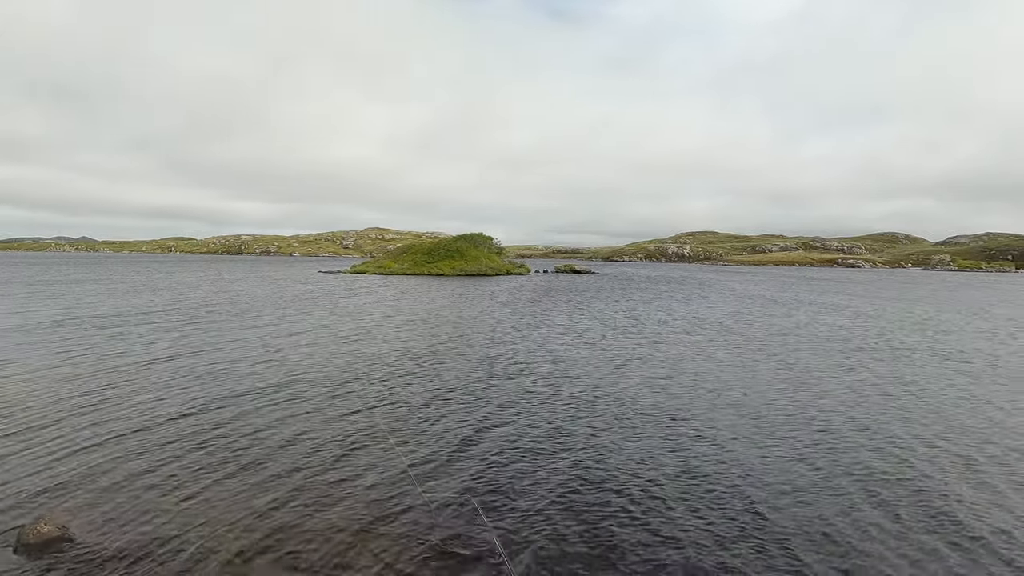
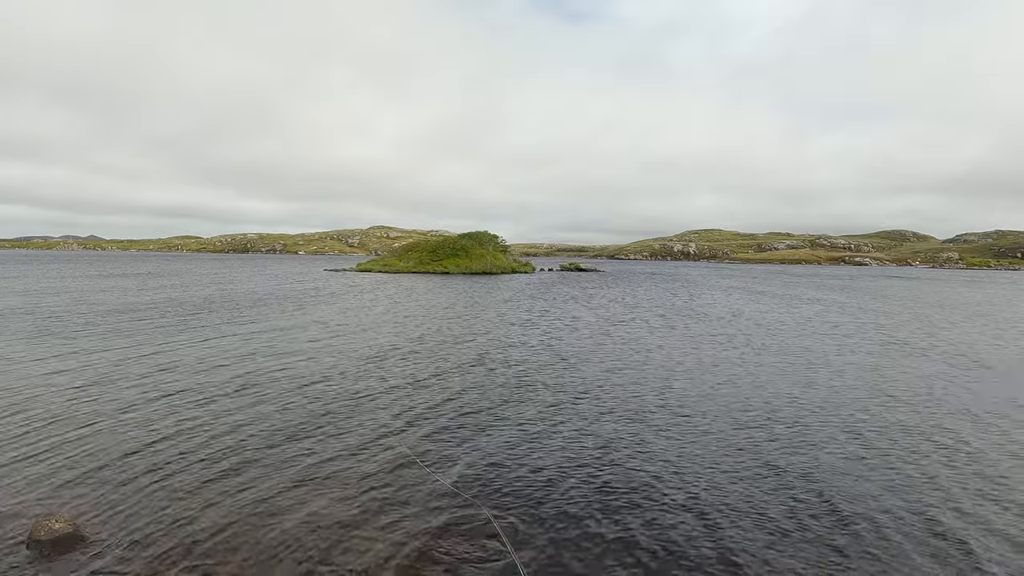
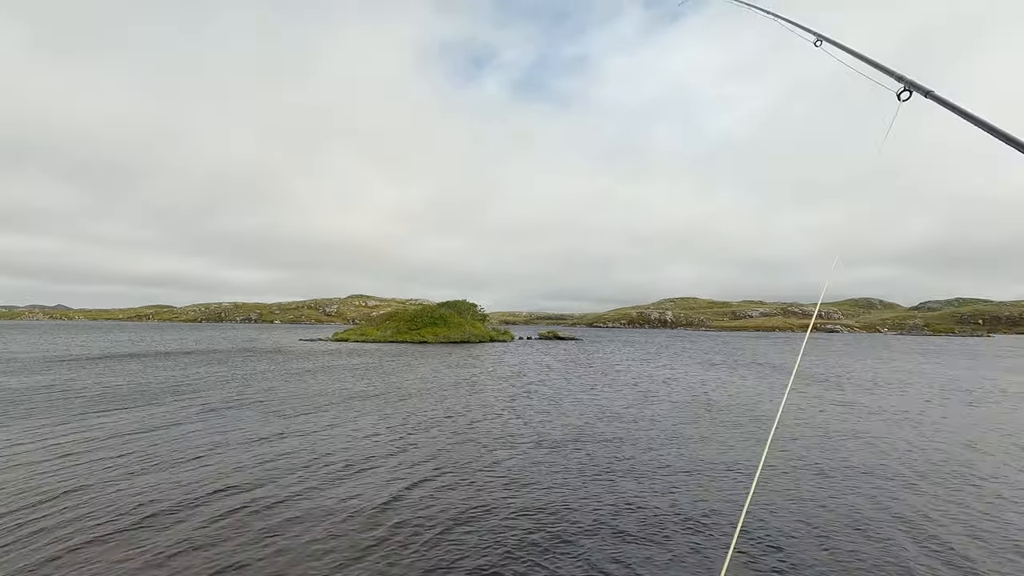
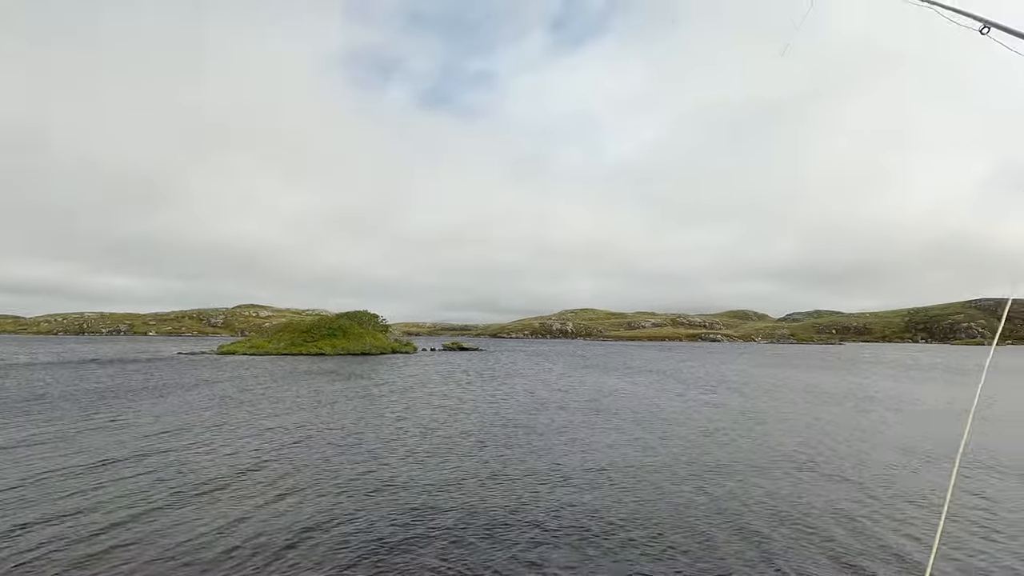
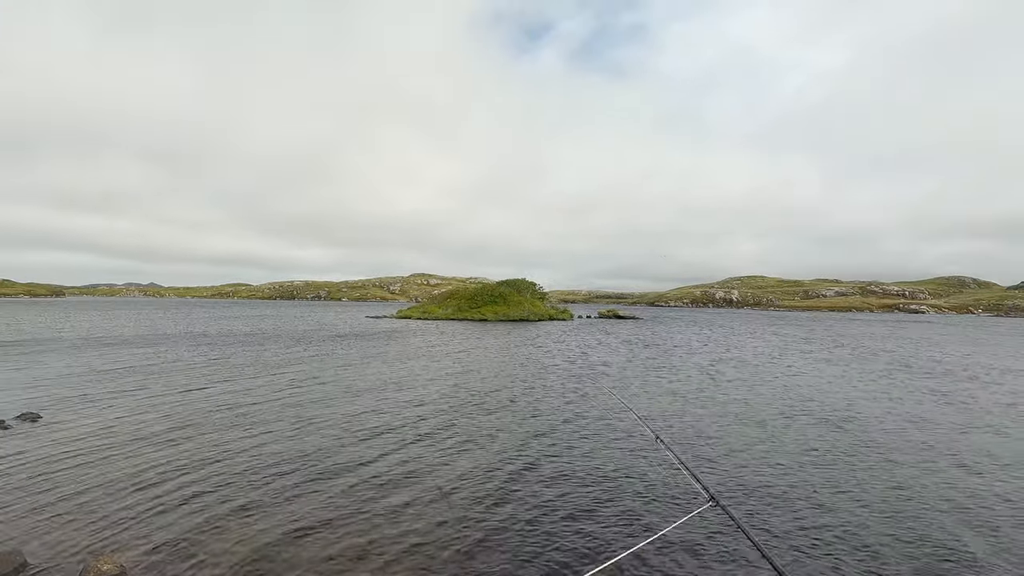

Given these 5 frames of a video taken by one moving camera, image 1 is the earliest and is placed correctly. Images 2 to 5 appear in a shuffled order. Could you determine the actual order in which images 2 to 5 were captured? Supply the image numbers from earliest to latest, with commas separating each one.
2, 5, 3, 4
